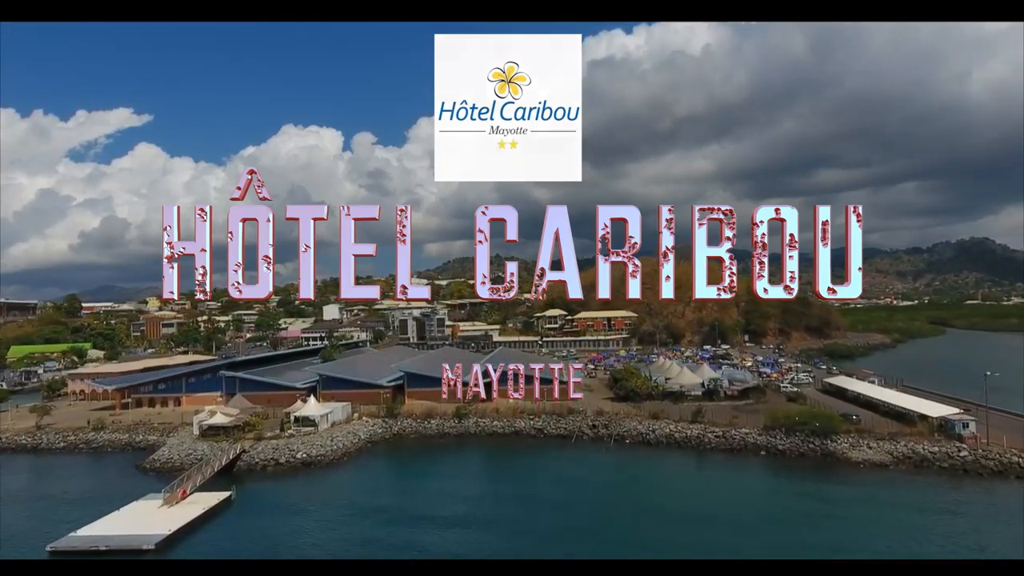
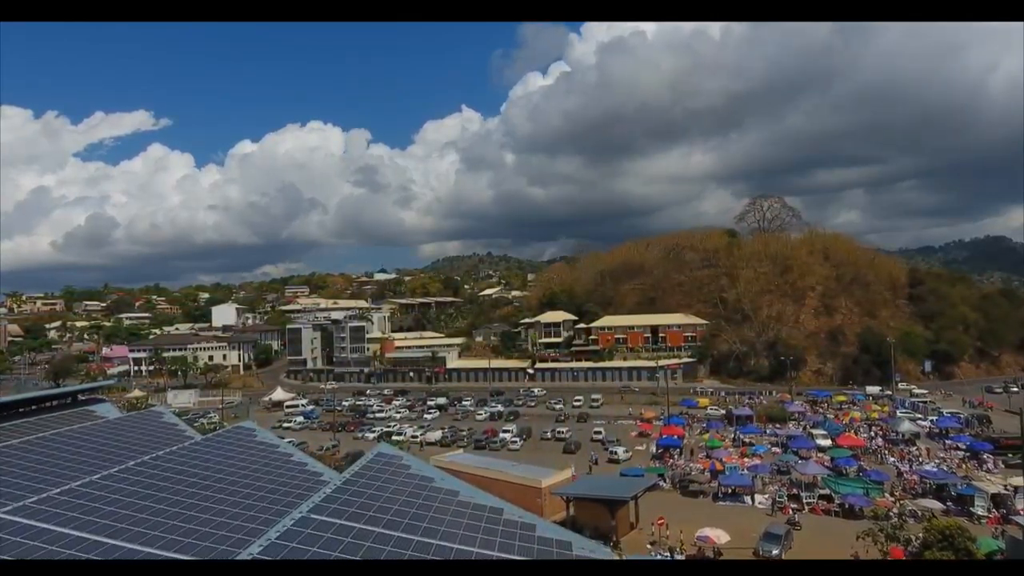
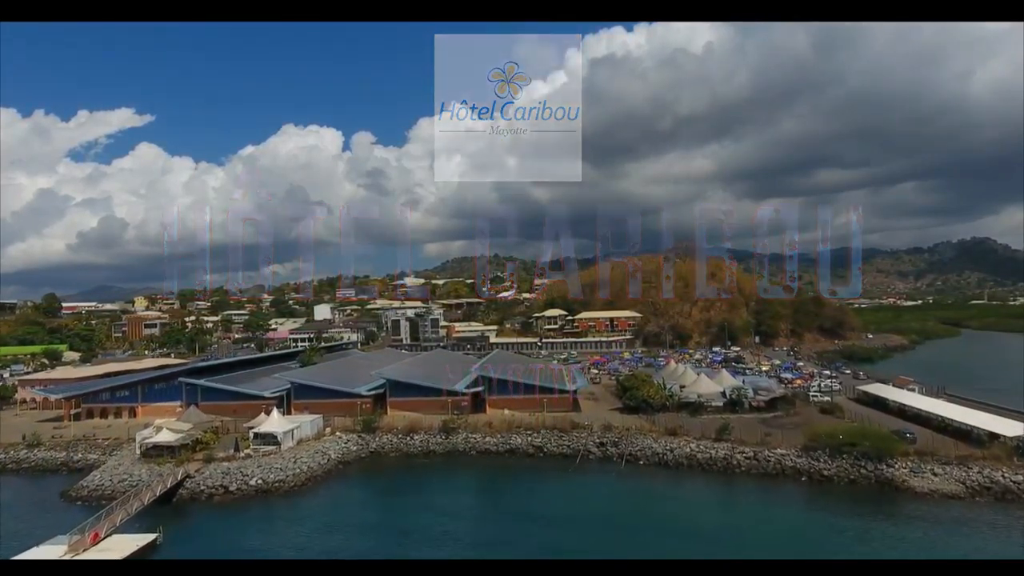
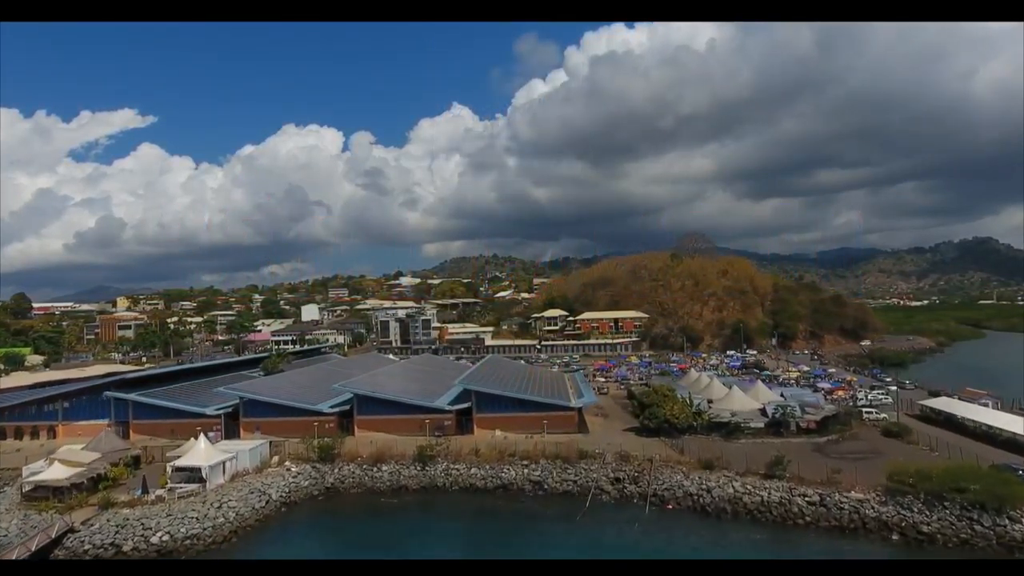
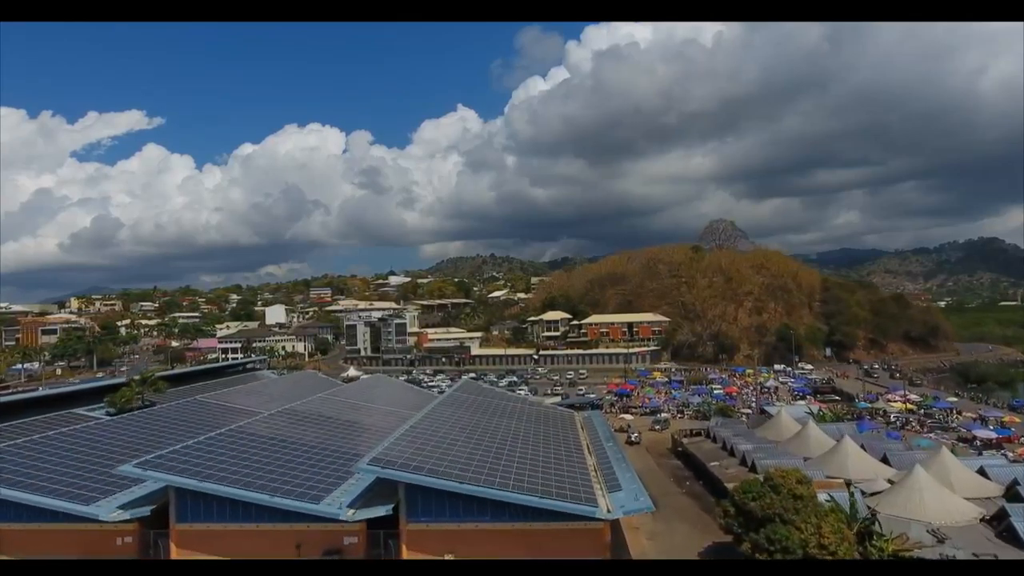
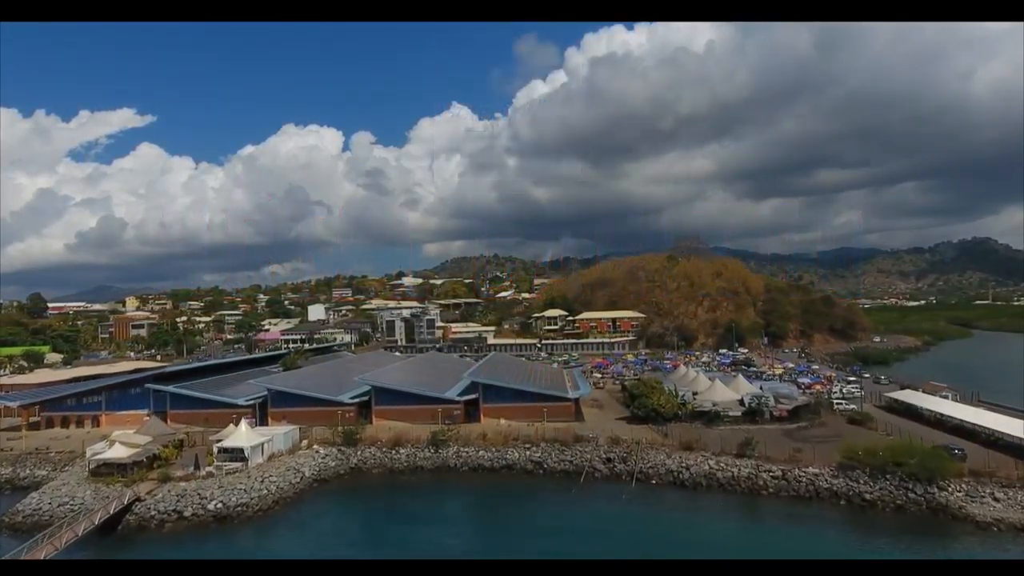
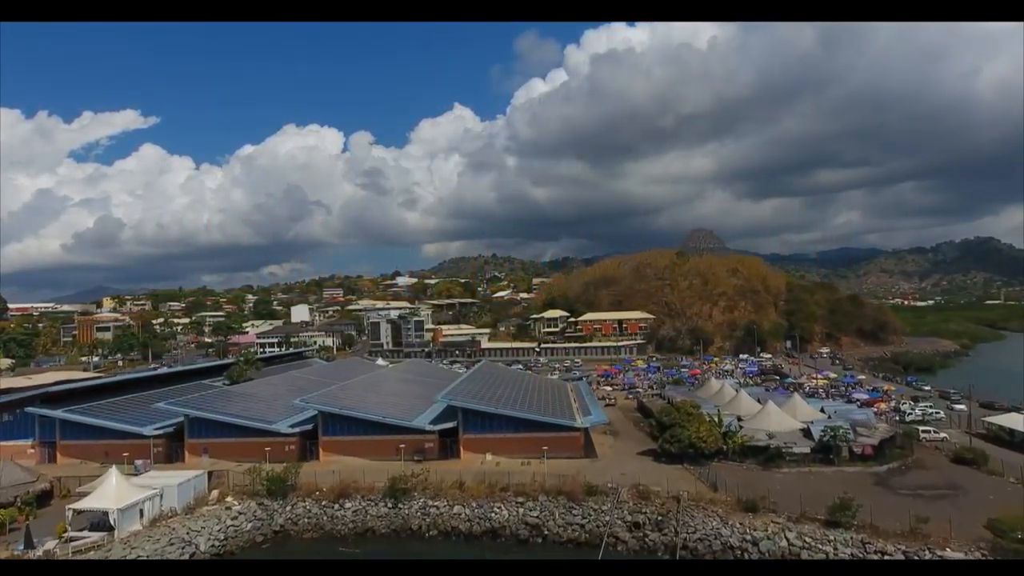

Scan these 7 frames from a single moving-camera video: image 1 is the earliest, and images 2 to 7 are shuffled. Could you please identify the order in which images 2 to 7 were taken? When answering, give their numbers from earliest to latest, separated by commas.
3, 6, 4, 7, 5, 2
